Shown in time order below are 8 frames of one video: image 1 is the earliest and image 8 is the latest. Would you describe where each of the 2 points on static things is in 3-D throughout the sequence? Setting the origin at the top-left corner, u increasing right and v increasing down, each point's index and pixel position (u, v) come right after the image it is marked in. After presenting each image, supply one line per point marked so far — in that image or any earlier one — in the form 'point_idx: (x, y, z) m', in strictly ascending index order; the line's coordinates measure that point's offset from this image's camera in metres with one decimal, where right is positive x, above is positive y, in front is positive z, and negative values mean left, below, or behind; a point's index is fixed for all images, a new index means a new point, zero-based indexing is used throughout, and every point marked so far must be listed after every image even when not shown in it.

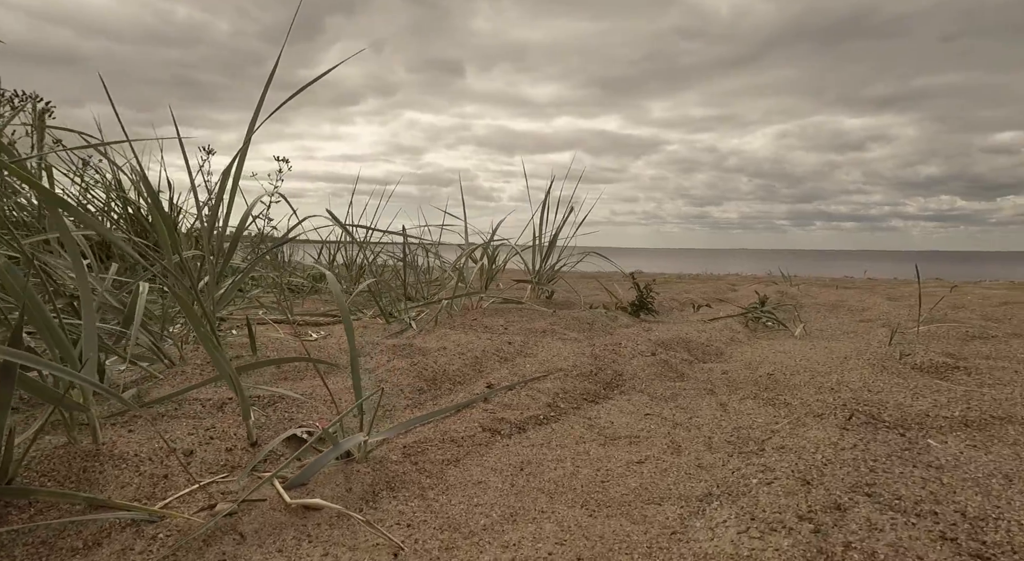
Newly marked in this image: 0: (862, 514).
0: (+1.9, -1.3, +3.3) m
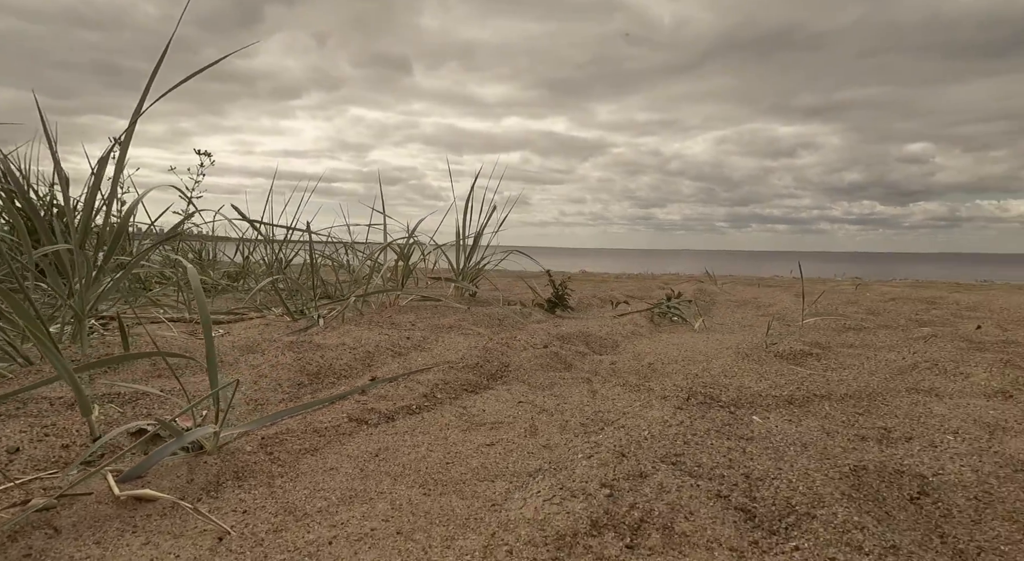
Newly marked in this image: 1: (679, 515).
0: (+0.9, -1.2, +3.8) m
1: (+0.9, -1.3, +3.4) m
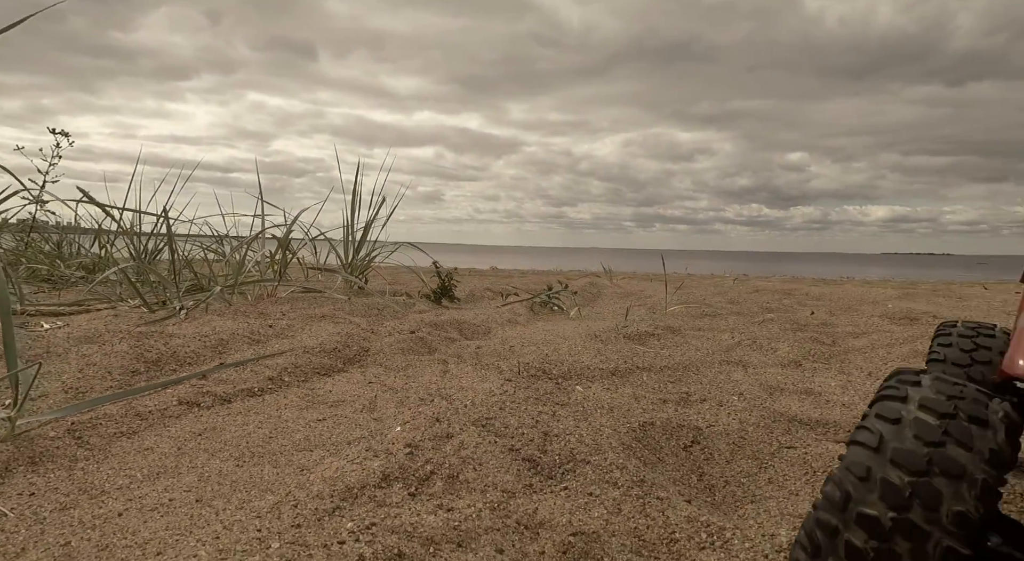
0: (-0.3, -1.0, +4.1) m
1: (-0.2, -1.1, +3.8) m
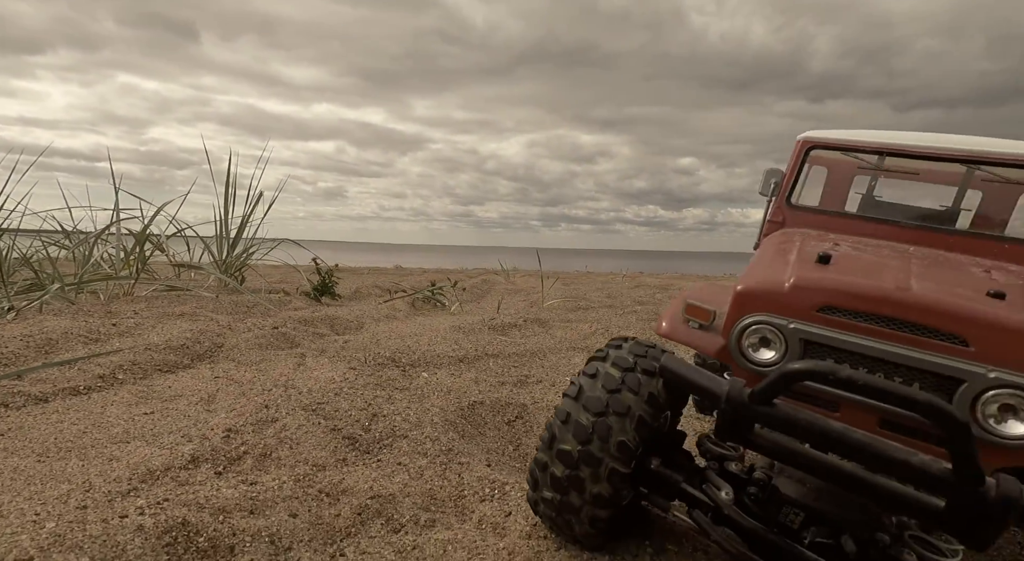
0: (-1.5, -0.9, +4.2) m
1: (-1.4, -1.0, +3.9) m
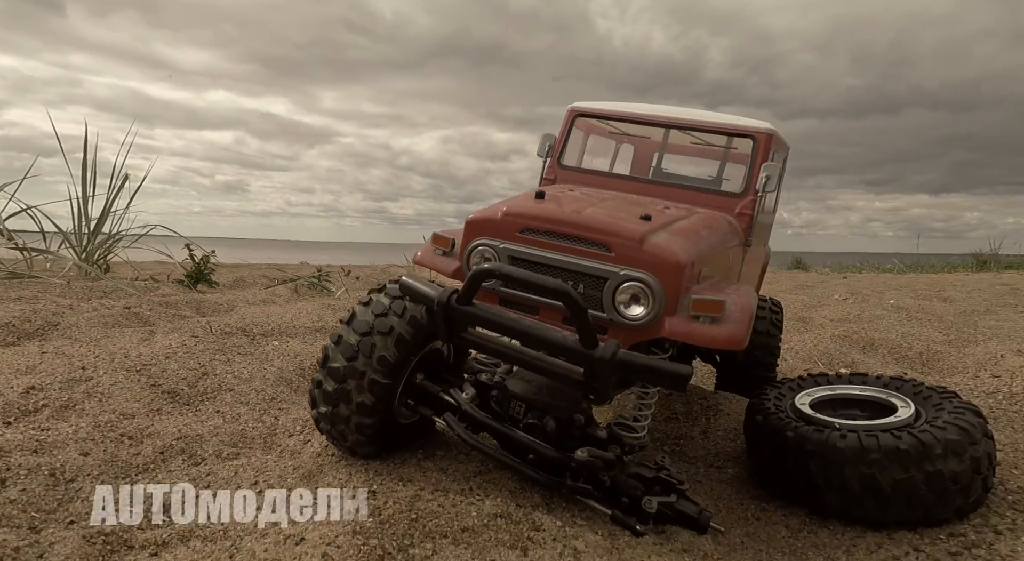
0: (-2.6, -0.6, +4.0) m
1: (-2.4, -0.7, +3.8) m
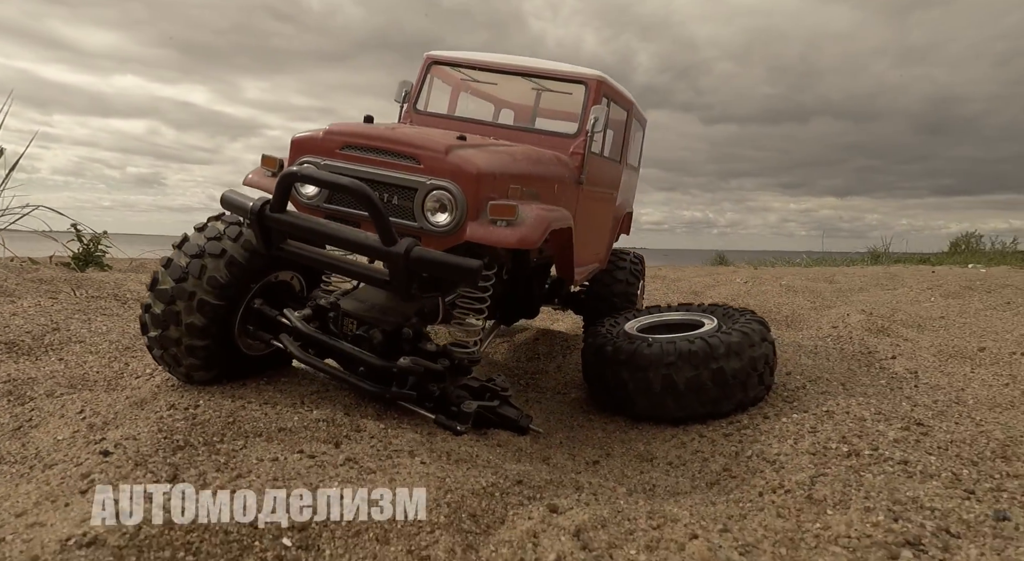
0: (-3.4, -0.3, +3.7) m
1: (-3.2, -0.4, +3.5) m
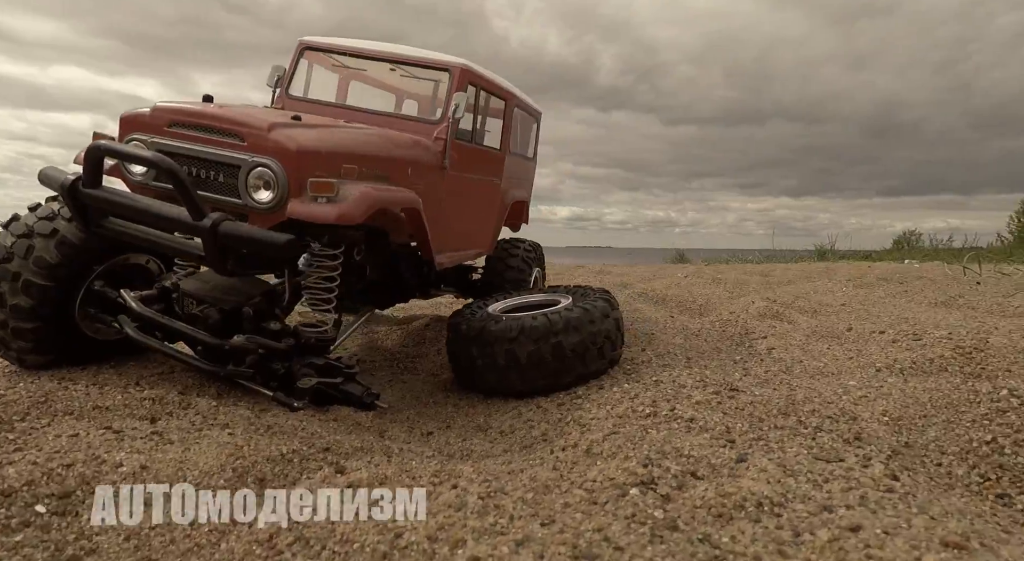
0: (-4.1, -0.2, +3.4) m
1: (-3.9, -0.3, +3.2) m
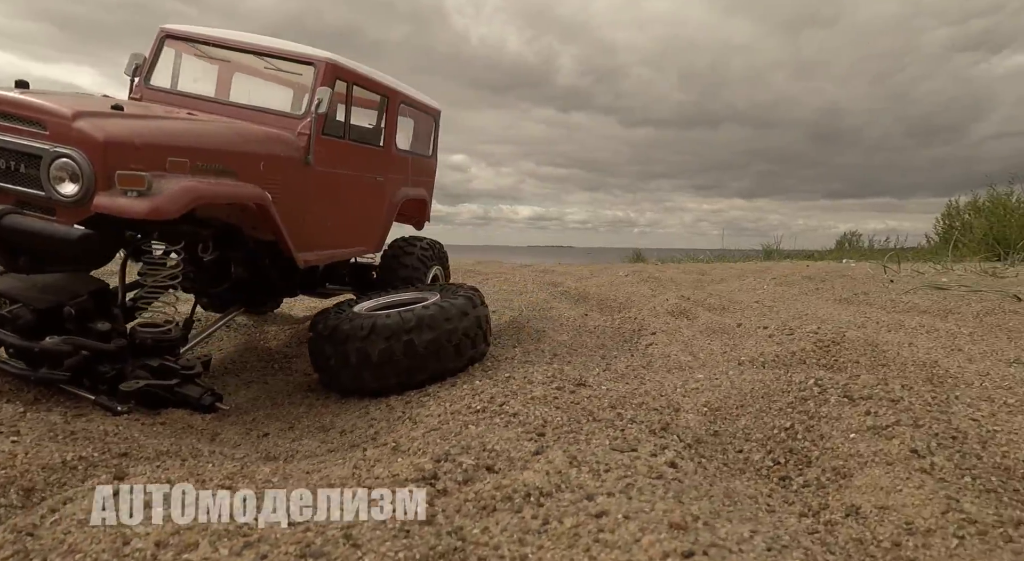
0: (-4.7, -0.2, +2.9) m
1: (-4.4, -0.3, +2.7) m
